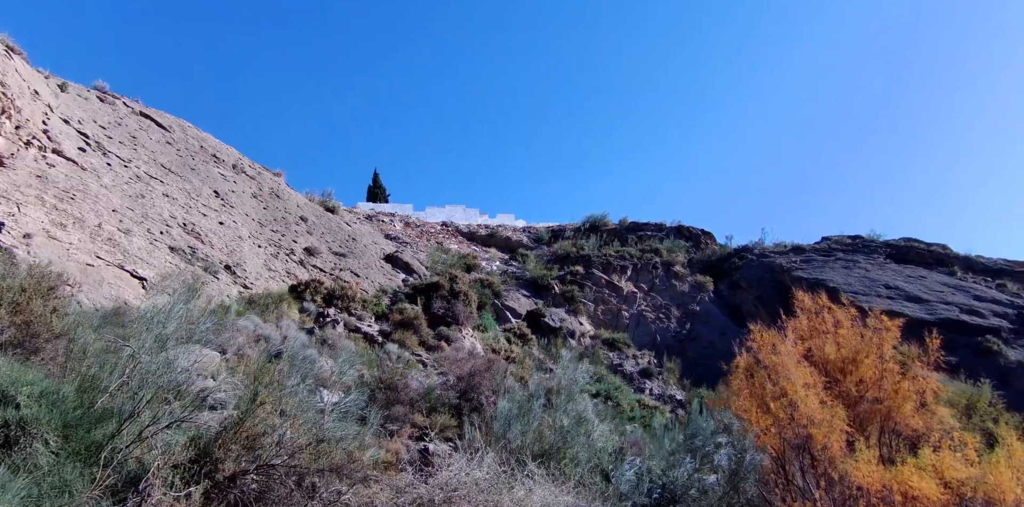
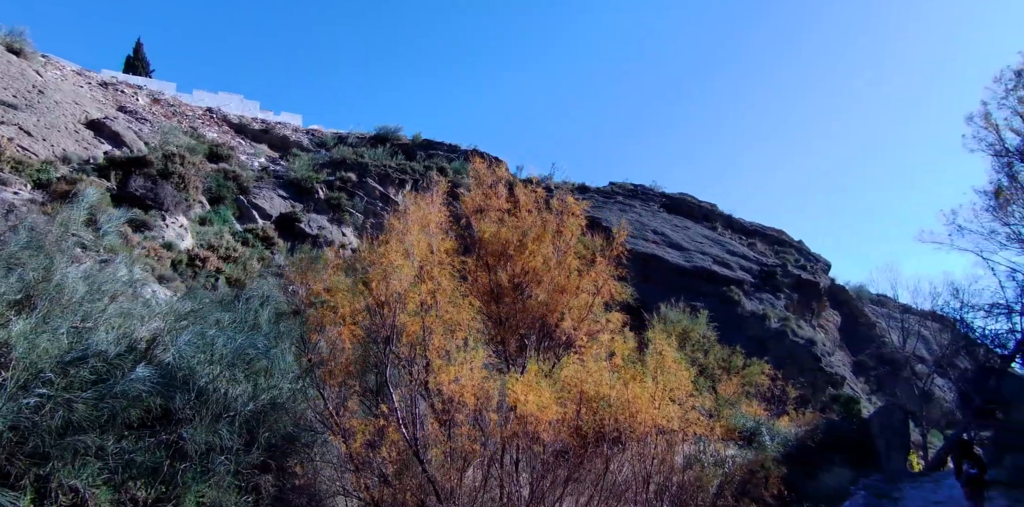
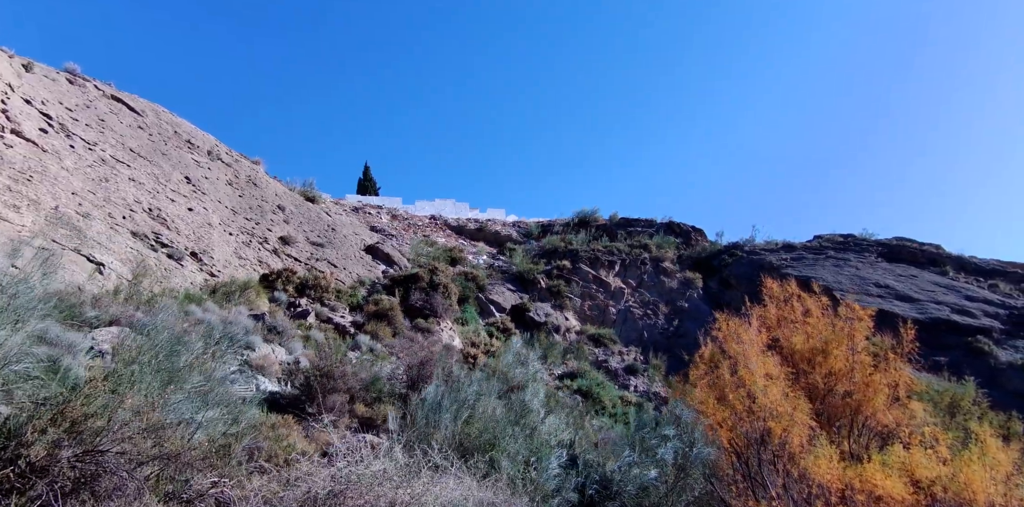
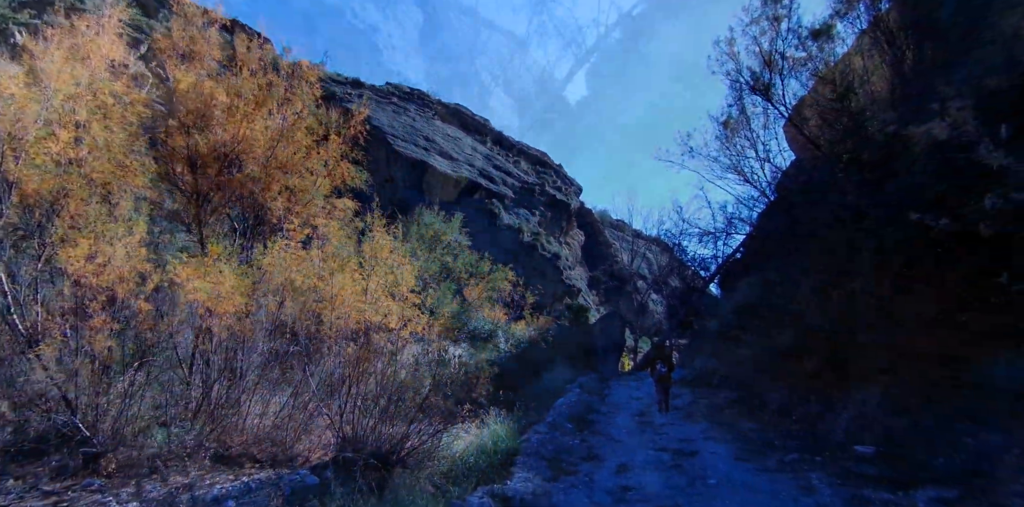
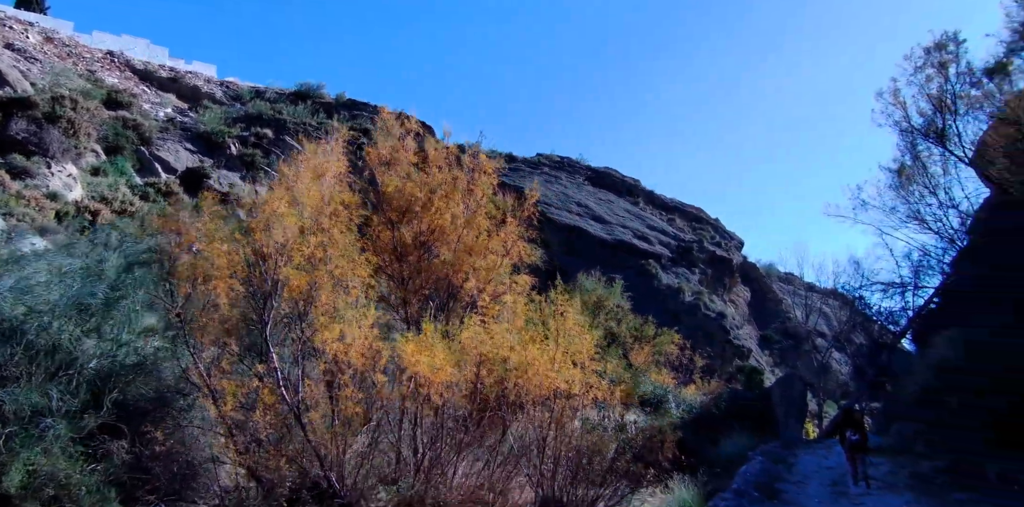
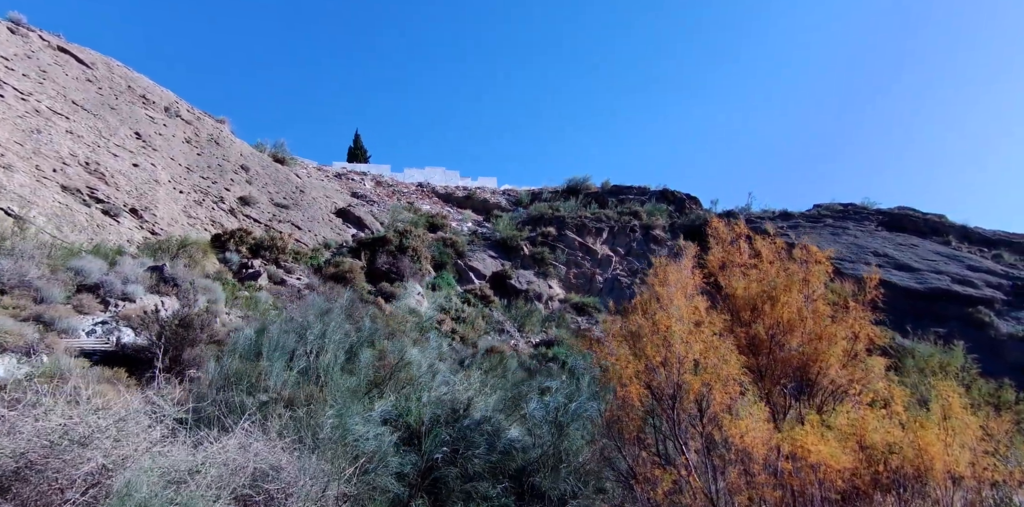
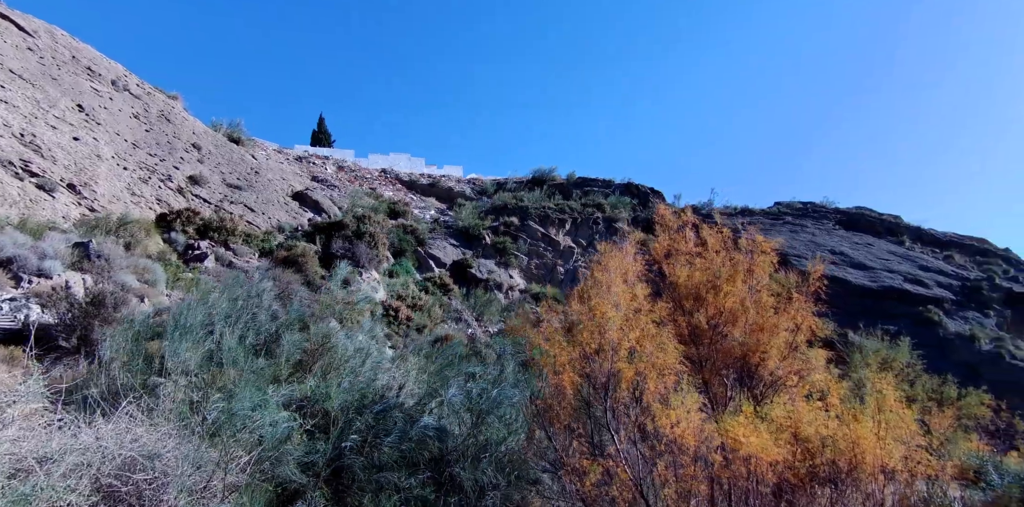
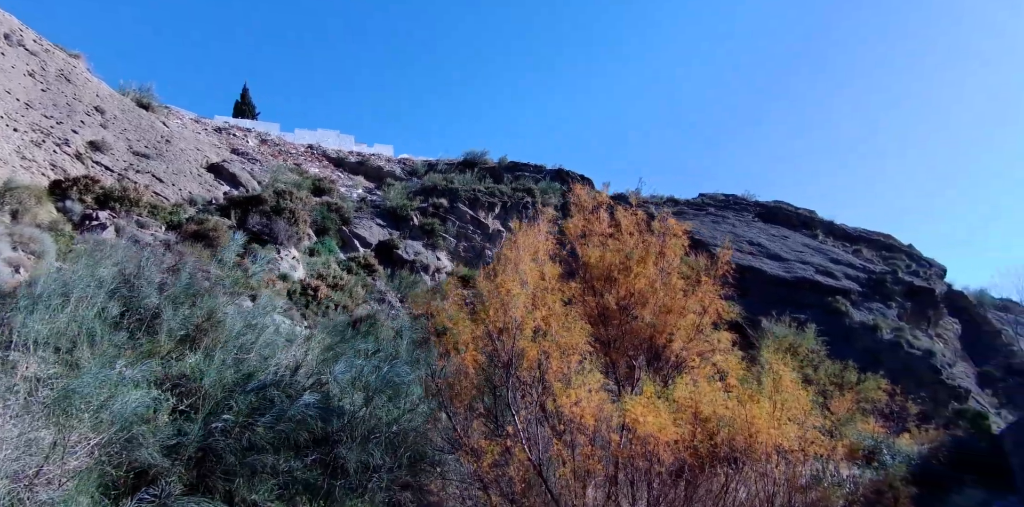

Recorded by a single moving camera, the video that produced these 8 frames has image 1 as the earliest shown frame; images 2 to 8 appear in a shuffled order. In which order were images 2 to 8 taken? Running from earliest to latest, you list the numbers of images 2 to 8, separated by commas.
3, 6, 7, 8, 2, 5, 4
